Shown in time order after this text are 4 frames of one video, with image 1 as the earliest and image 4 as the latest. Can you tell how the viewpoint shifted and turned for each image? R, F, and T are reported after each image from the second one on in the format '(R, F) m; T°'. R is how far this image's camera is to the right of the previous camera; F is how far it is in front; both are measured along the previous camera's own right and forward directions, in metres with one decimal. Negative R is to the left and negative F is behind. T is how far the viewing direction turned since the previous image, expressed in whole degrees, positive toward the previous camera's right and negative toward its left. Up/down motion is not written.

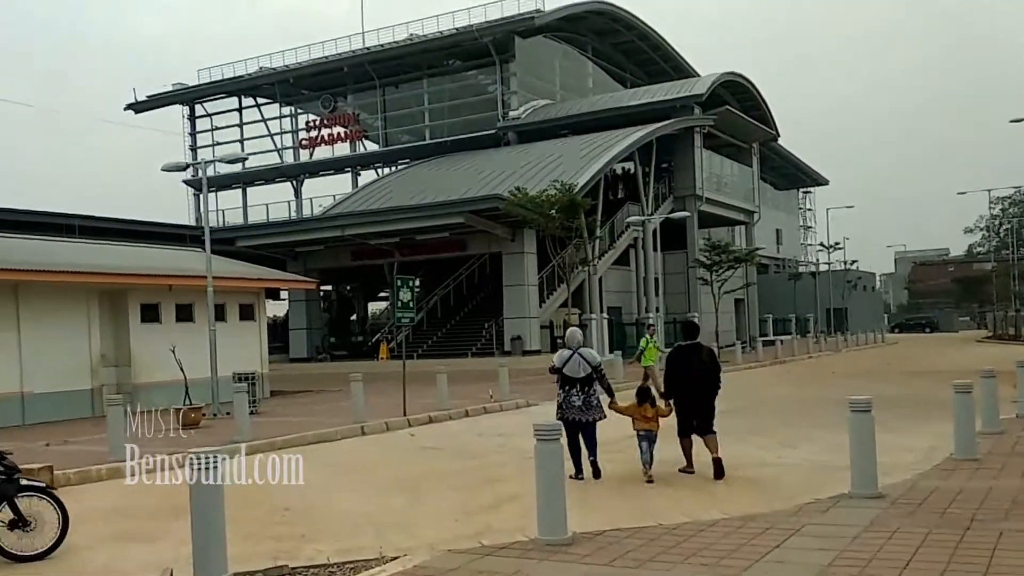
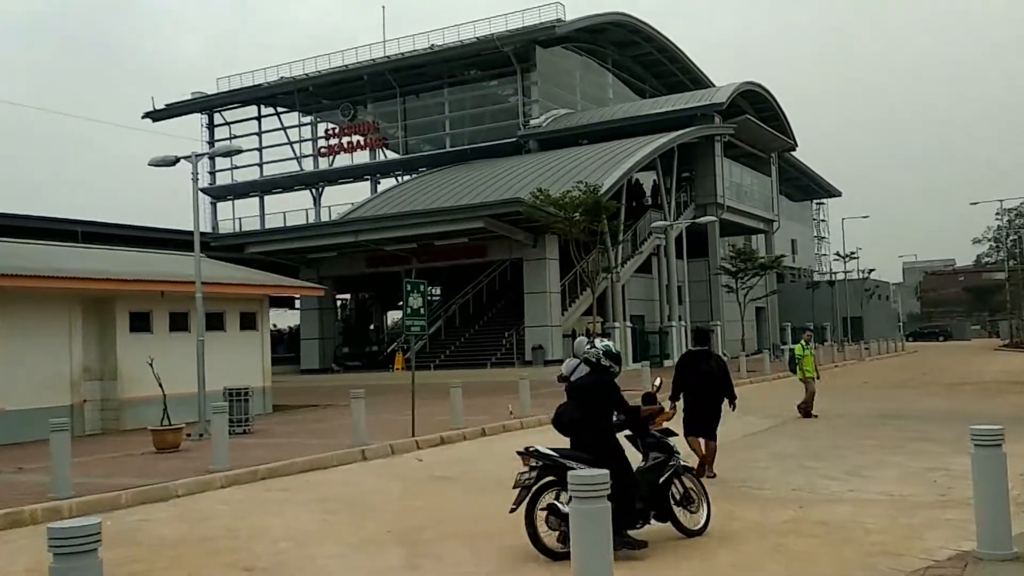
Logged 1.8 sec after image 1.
(0.0, +2.2) m; -1°
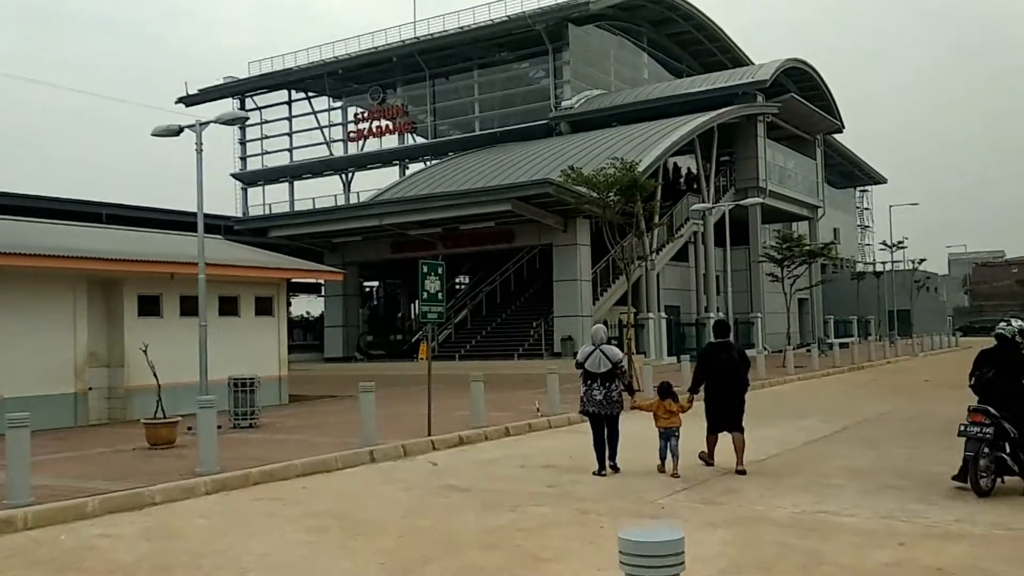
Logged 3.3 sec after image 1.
(0.0, +1.6) m; -2°
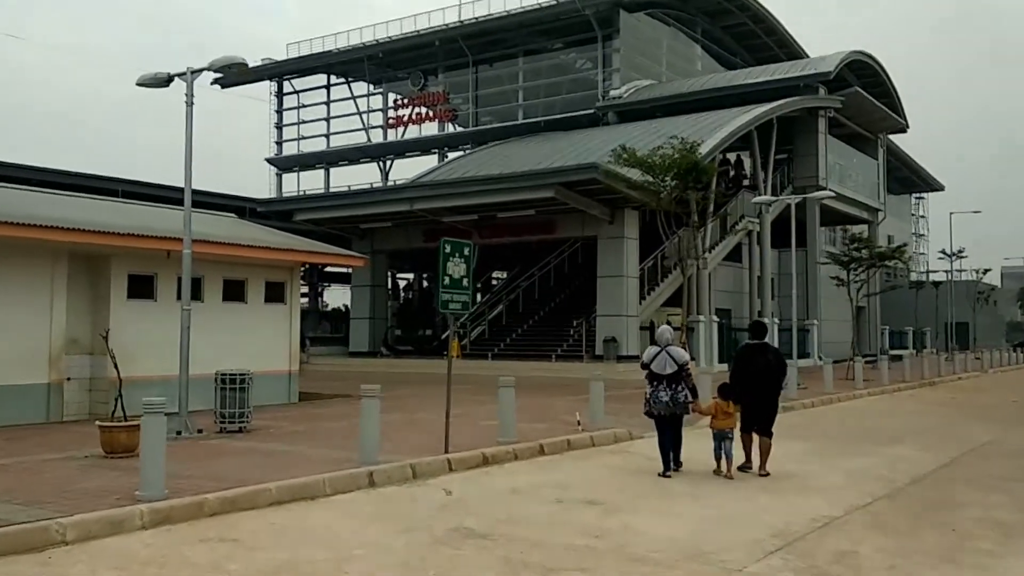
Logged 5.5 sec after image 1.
(0.0, +2.8) m; -2°
